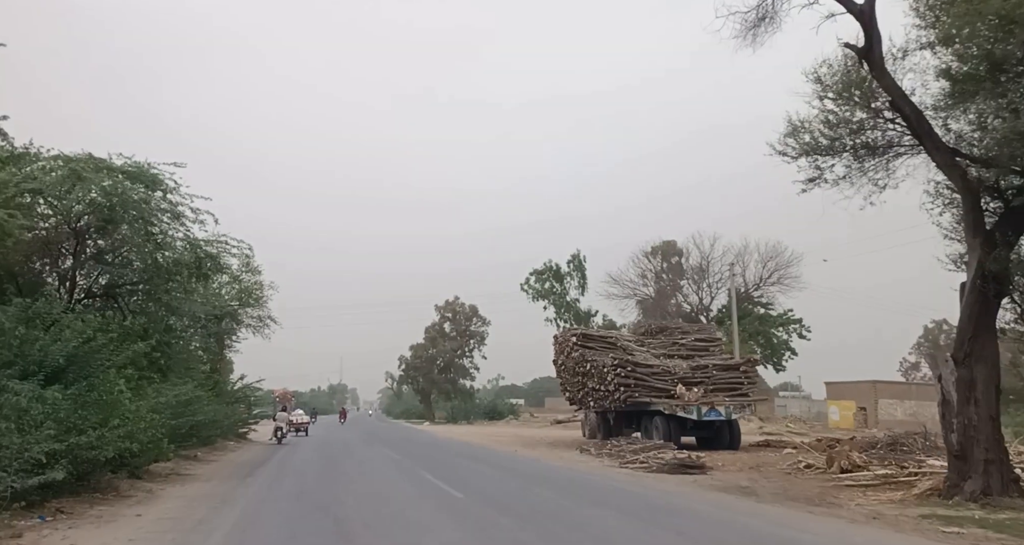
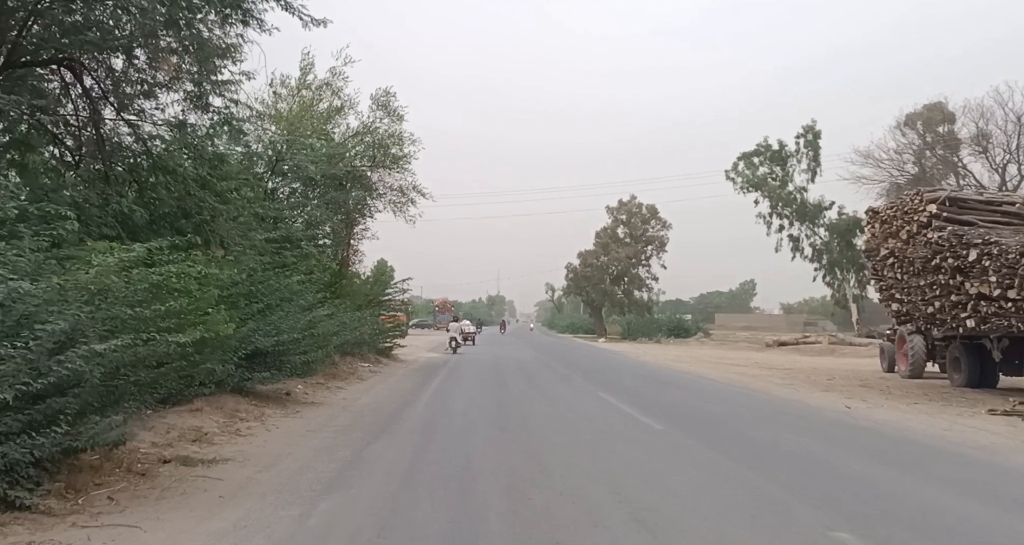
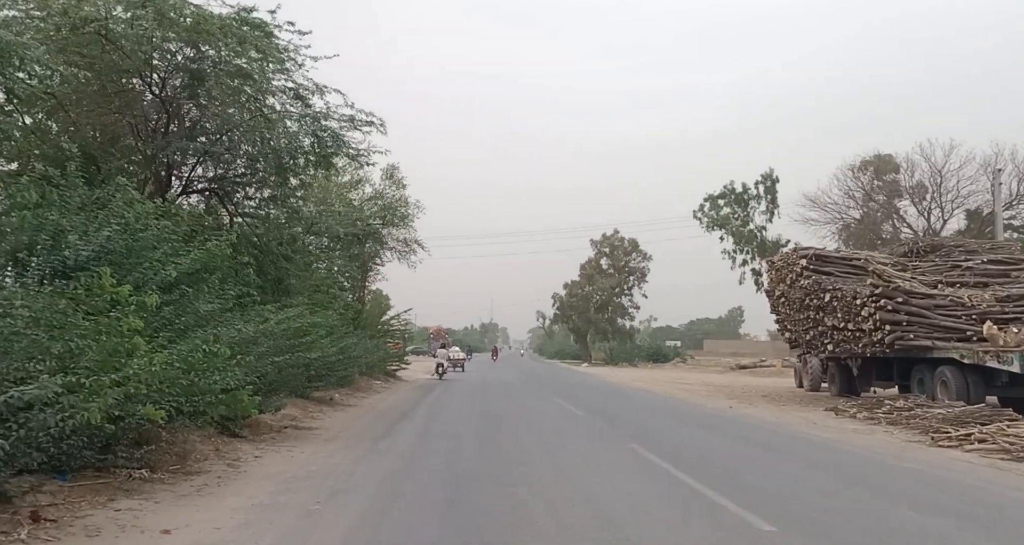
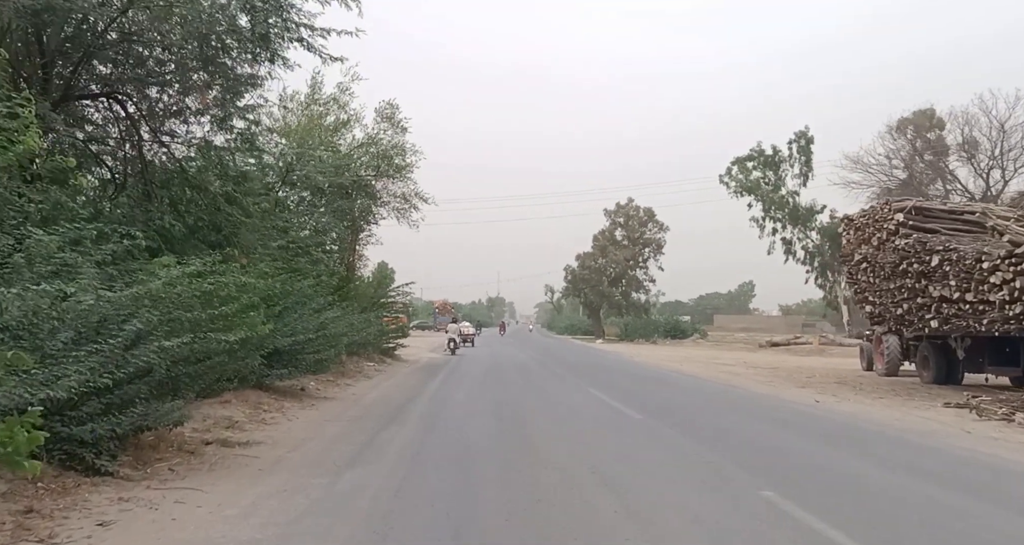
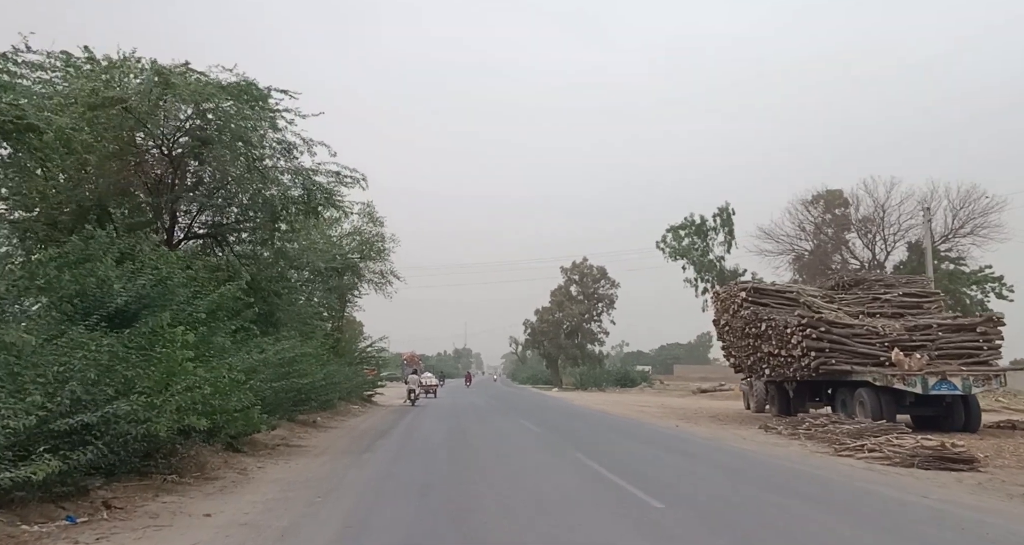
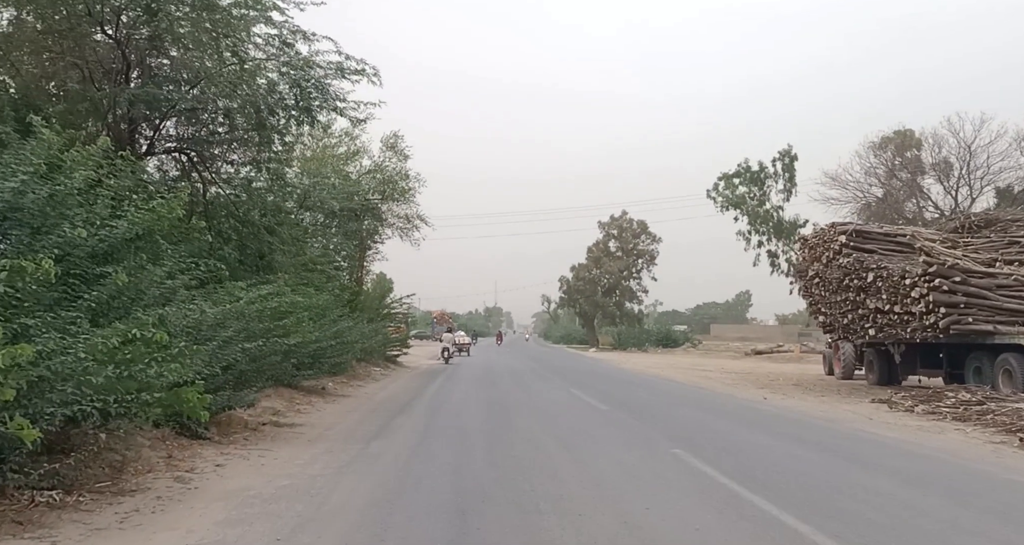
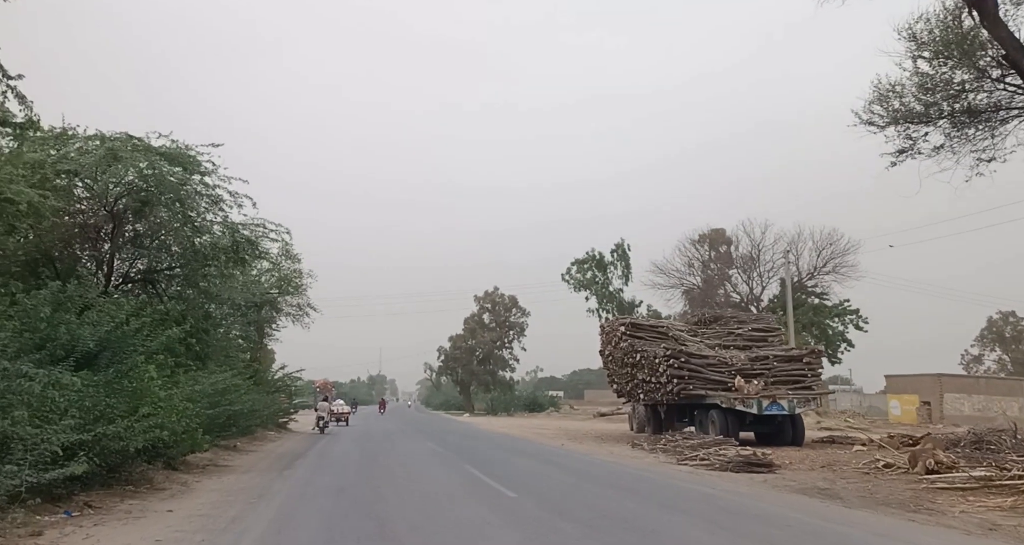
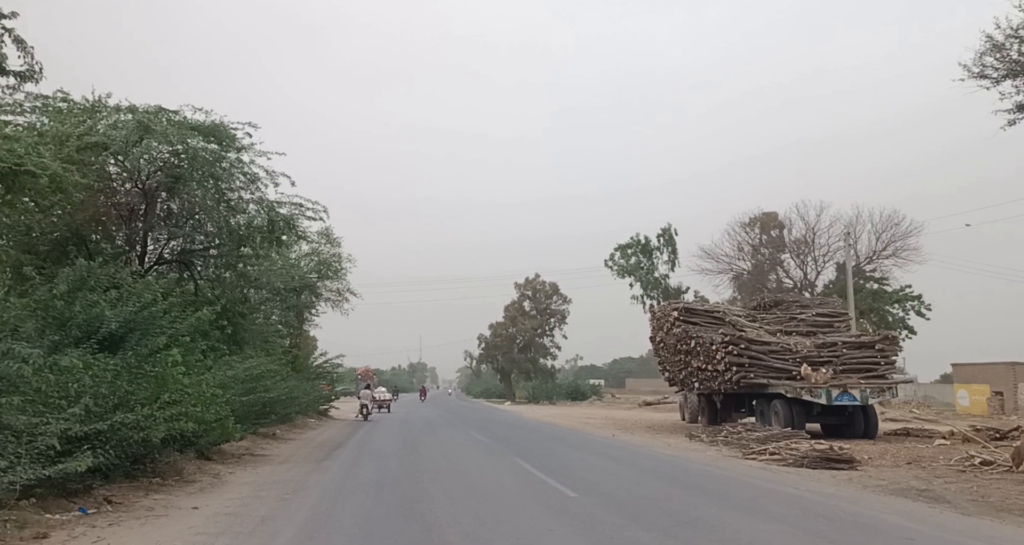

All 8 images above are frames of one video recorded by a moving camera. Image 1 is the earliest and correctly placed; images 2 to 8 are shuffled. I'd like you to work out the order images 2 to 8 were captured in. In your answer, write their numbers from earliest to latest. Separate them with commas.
7, 8, 5, 3, 6, 4, 2
